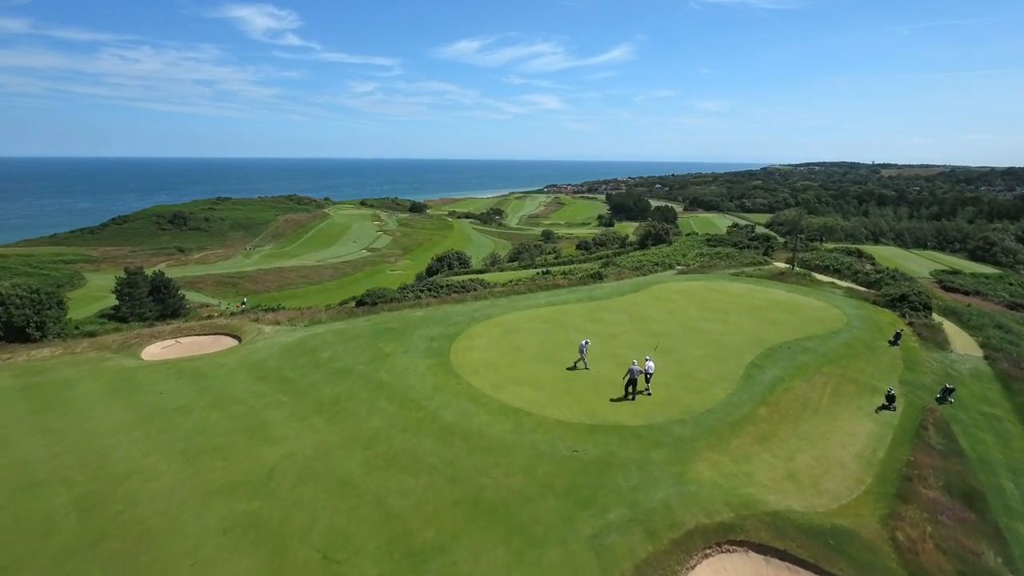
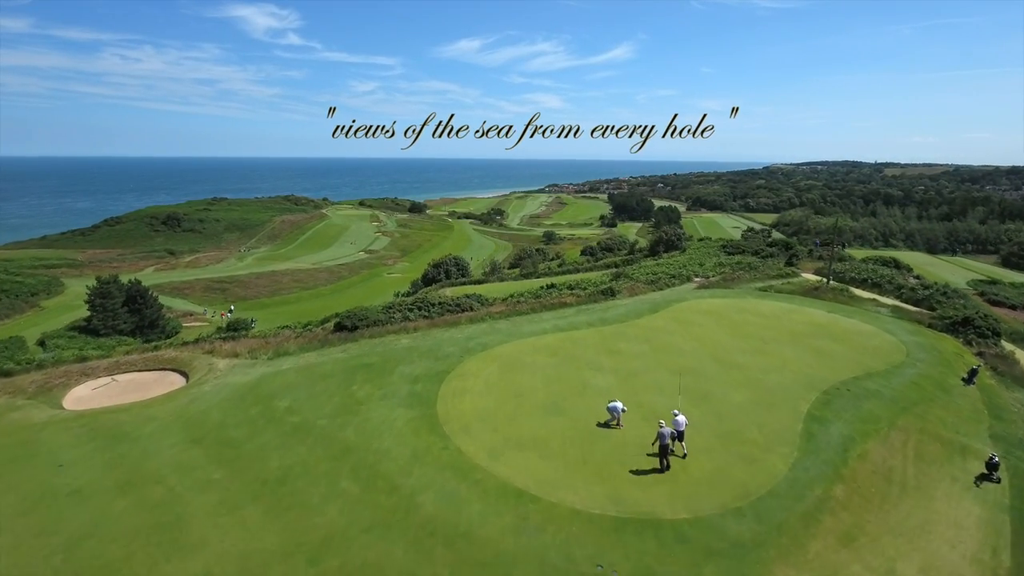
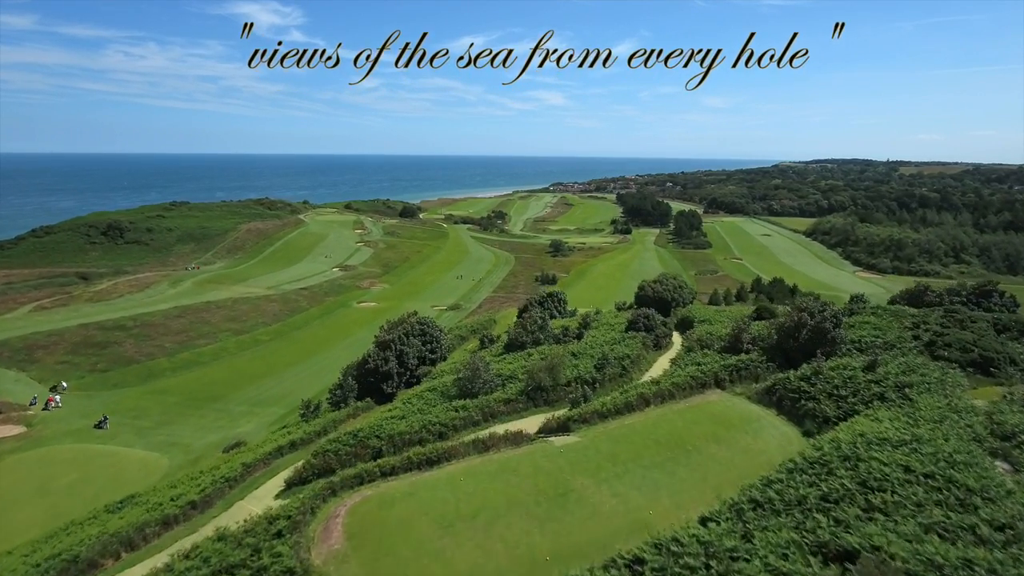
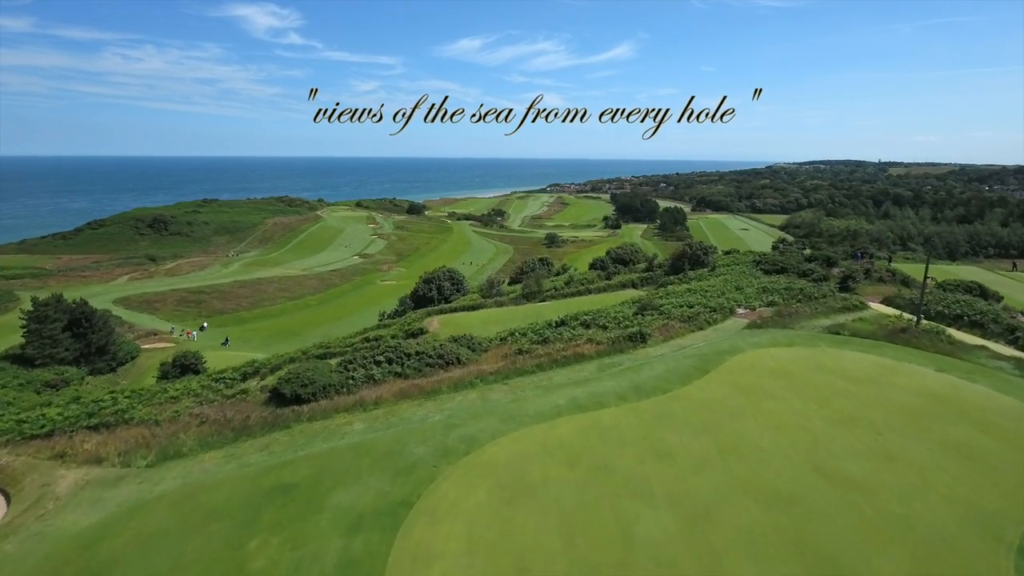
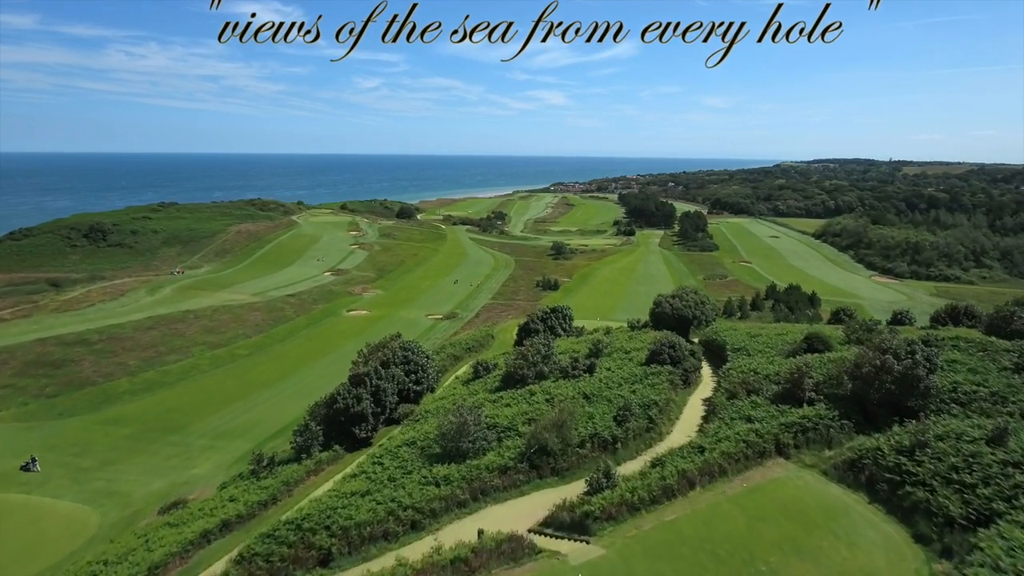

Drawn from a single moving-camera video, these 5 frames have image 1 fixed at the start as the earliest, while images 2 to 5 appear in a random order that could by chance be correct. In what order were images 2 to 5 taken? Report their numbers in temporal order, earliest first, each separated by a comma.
2, 4, 3, 5
